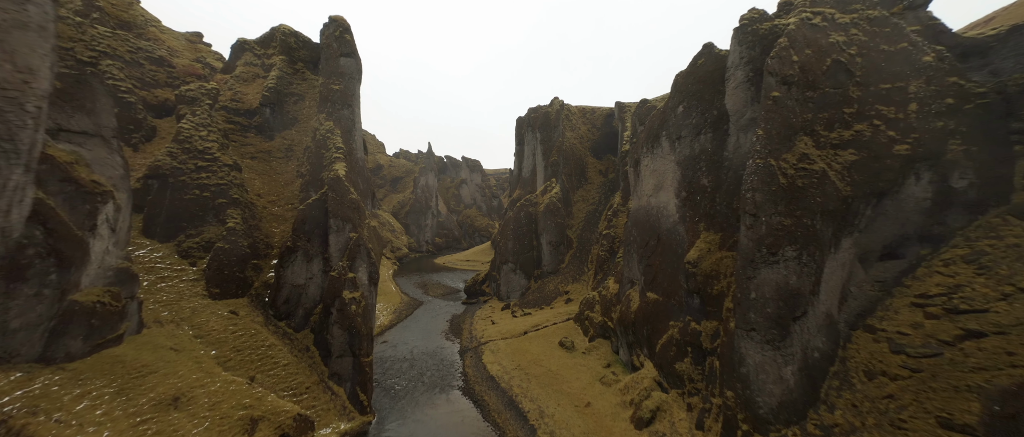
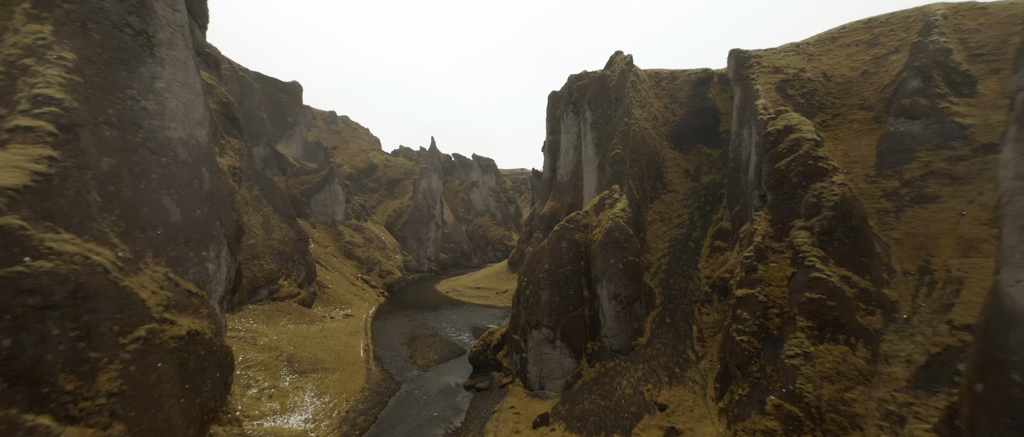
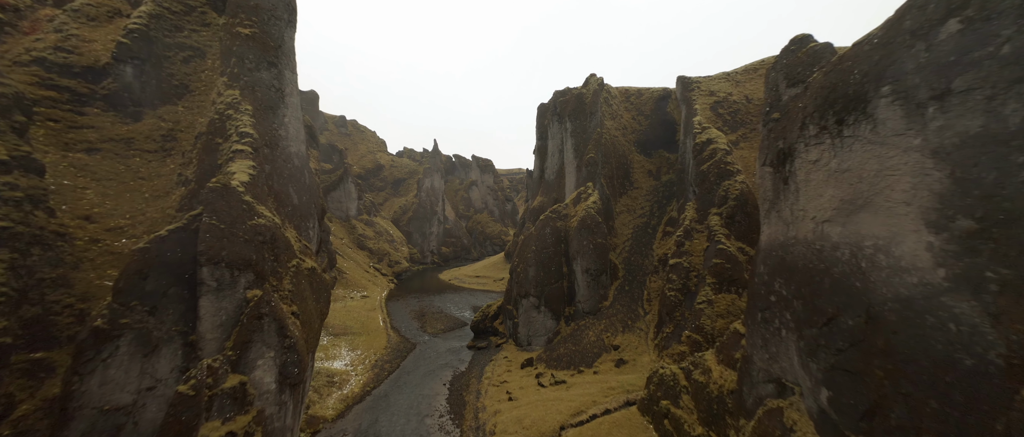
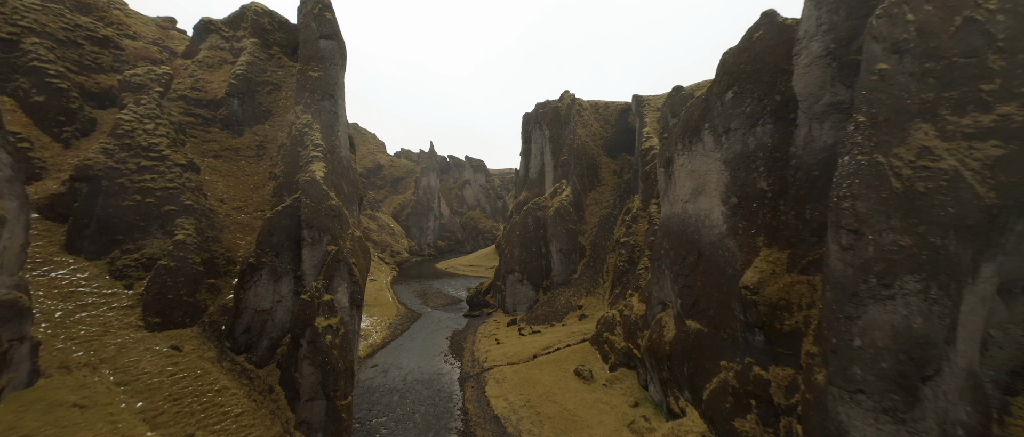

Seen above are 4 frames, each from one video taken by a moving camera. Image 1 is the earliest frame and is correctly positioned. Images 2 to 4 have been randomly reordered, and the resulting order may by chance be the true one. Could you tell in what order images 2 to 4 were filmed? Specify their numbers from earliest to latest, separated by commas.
4, 3, 2
